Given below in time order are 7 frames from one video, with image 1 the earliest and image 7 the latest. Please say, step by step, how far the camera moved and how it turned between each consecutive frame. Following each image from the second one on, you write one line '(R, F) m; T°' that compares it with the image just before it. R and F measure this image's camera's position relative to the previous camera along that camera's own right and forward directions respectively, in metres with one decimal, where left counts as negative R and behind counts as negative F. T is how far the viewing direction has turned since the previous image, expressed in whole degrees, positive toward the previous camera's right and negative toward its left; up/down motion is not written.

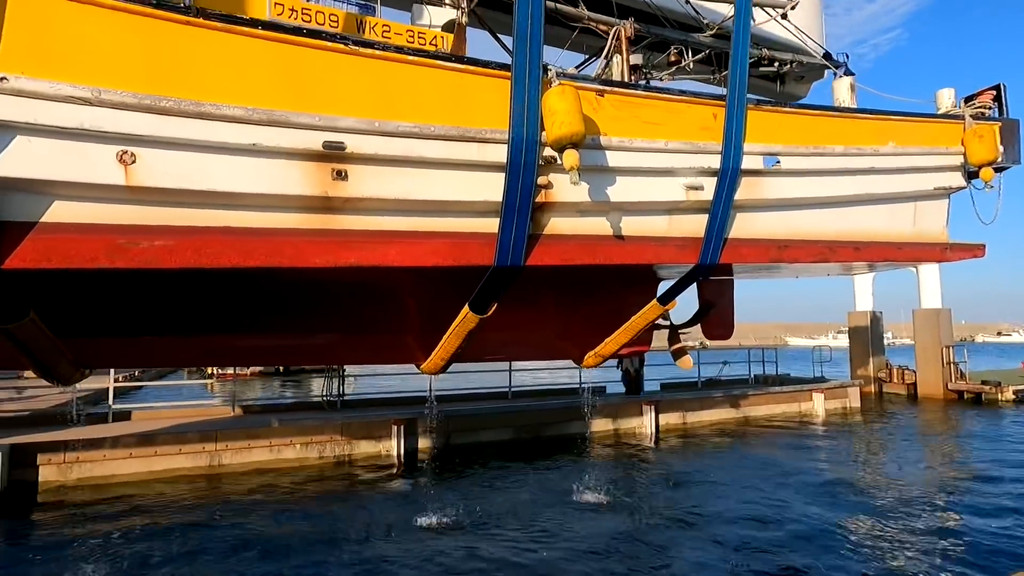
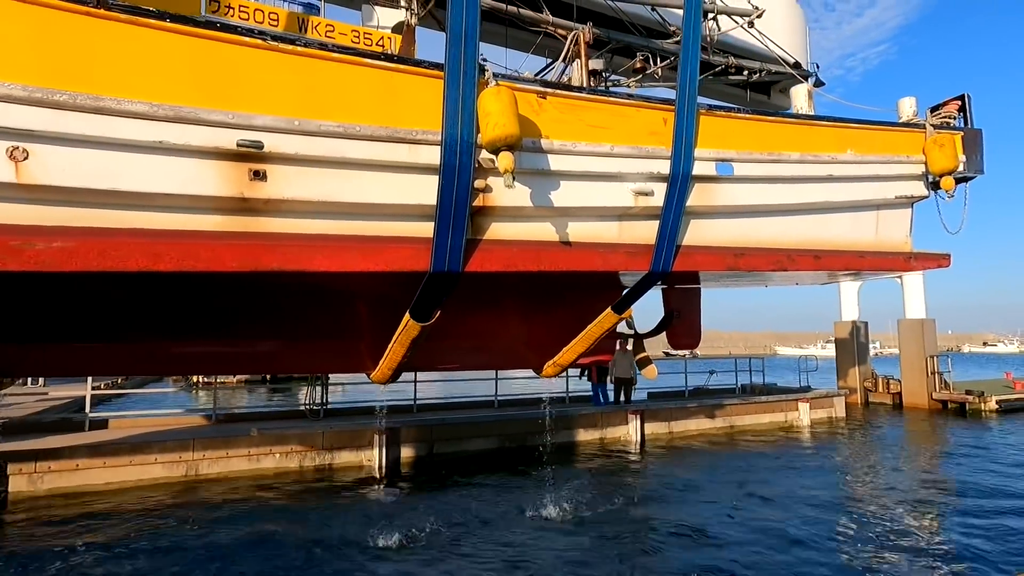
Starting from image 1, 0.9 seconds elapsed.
(+0.3, +0.1) m; +1°
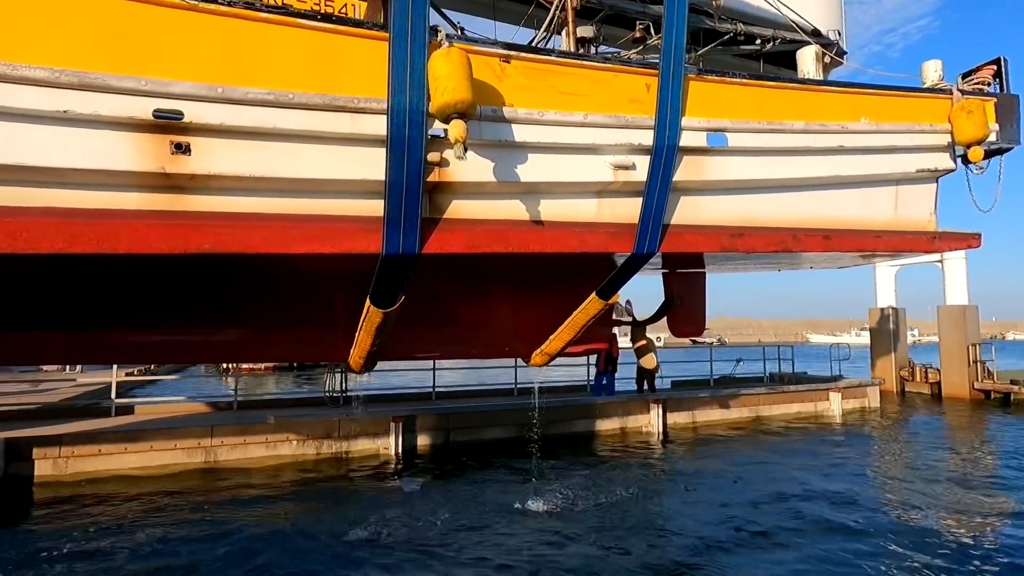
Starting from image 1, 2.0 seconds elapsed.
(+0.3, +0.3) m; -3°
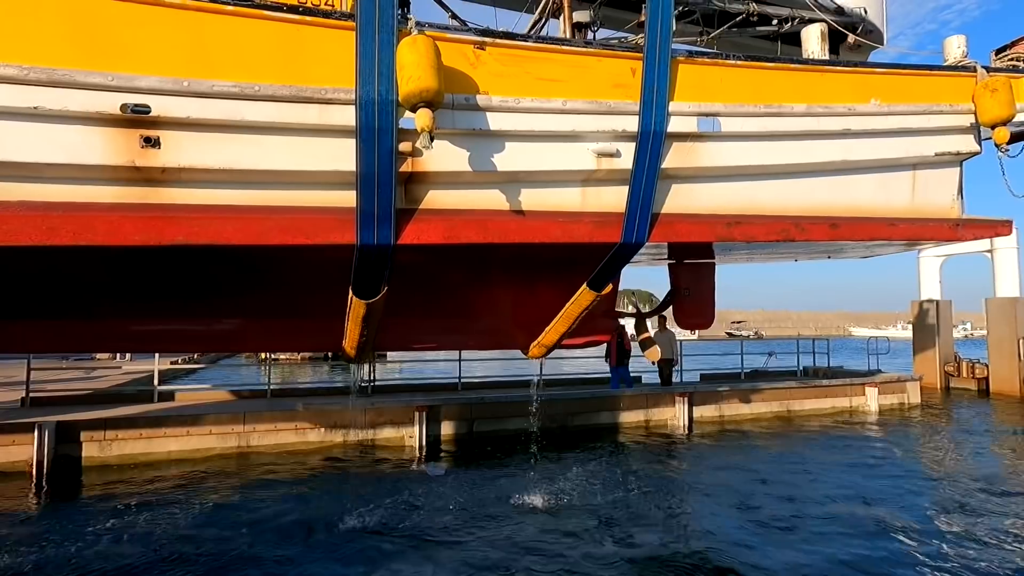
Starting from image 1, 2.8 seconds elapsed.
(+0.3, 0.0) m; -4°
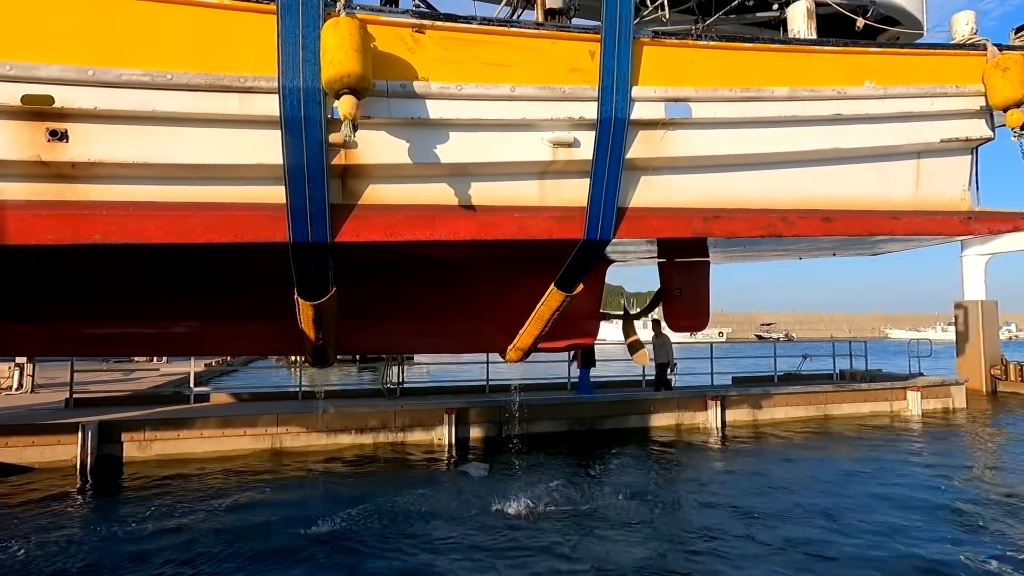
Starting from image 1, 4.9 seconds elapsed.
(+0.4, +0.2) m; -3°
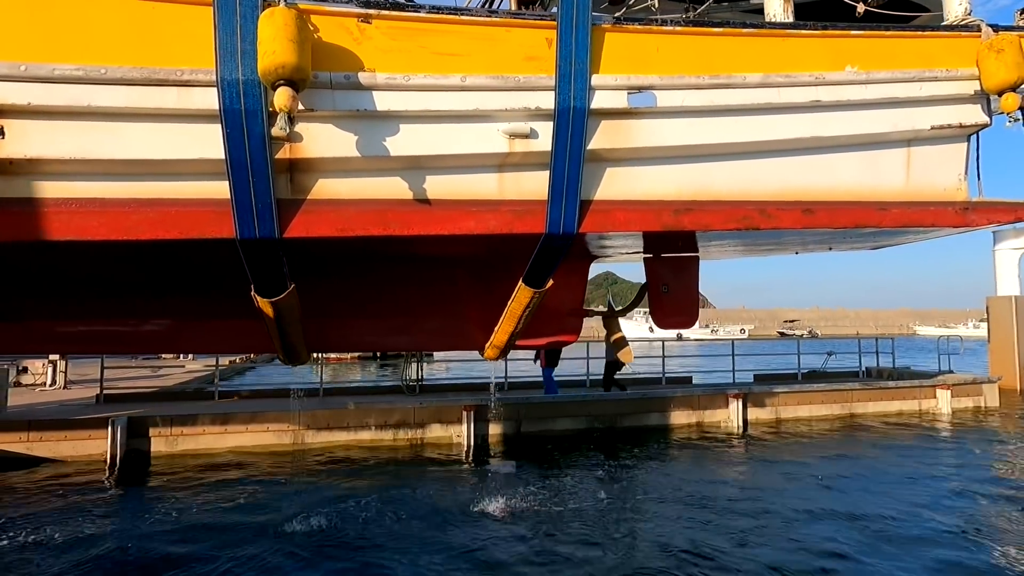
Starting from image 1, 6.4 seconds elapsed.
(+0.3, +0.1) m; -2°
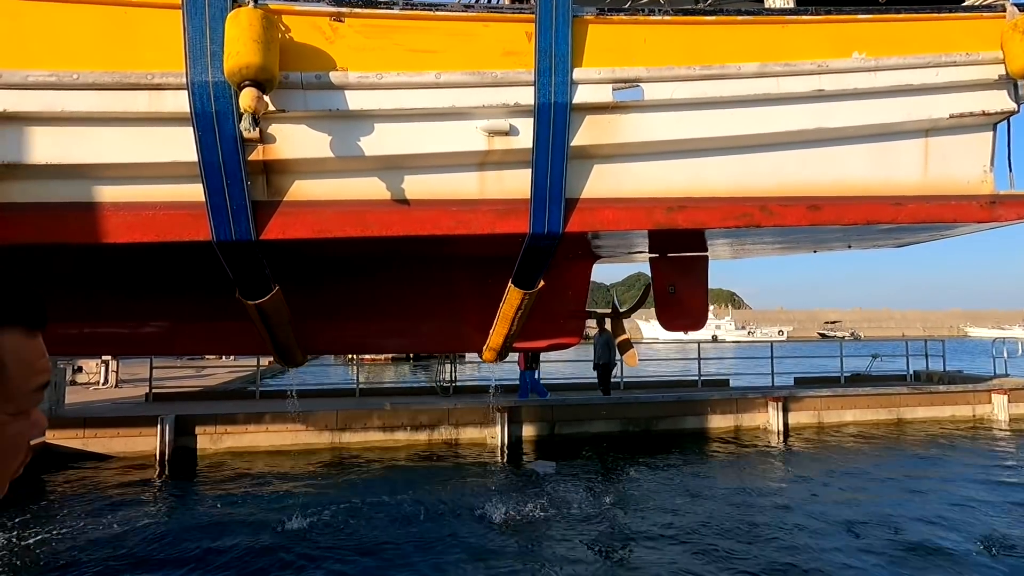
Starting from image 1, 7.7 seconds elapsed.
(+0.3, +0.1) m; -4°
